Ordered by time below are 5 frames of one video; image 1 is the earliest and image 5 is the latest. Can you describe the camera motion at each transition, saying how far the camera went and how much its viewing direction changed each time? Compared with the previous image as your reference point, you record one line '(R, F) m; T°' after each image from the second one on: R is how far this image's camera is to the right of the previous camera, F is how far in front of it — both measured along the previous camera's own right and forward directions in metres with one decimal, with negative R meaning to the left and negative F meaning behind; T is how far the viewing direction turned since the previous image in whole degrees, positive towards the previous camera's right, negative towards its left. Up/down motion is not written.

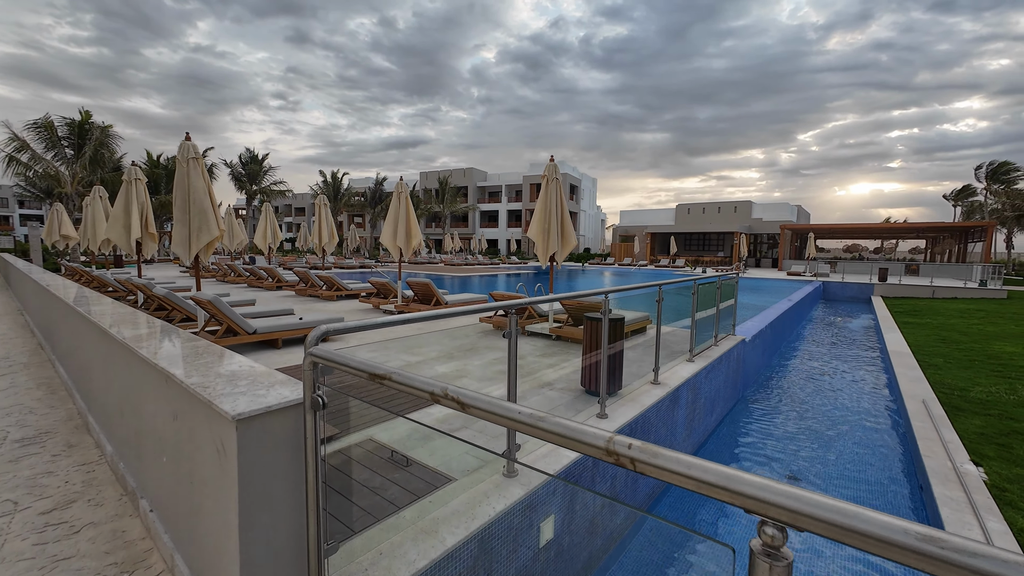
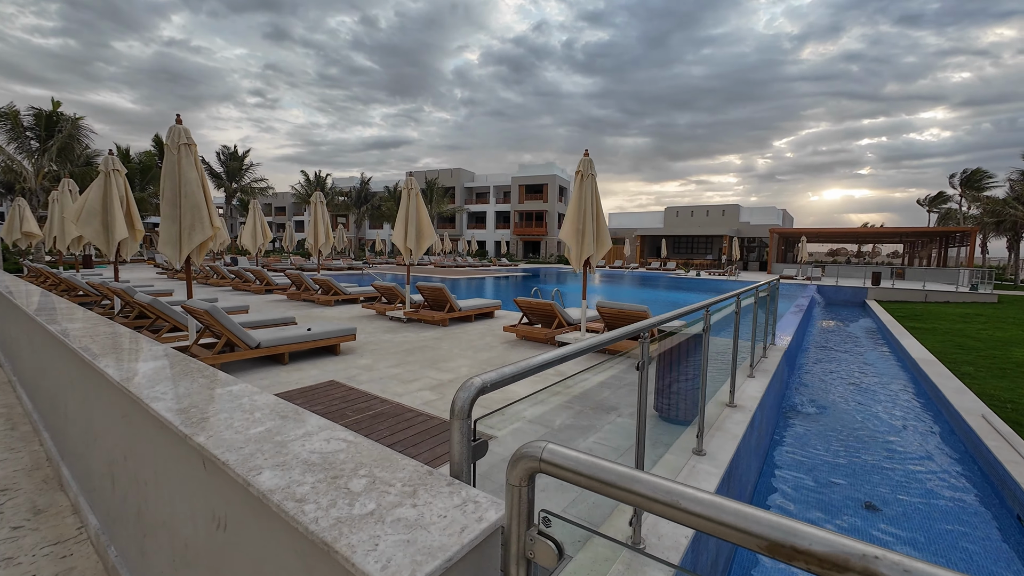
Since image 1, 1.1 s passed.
(-0.5, +0.5) m; +2°
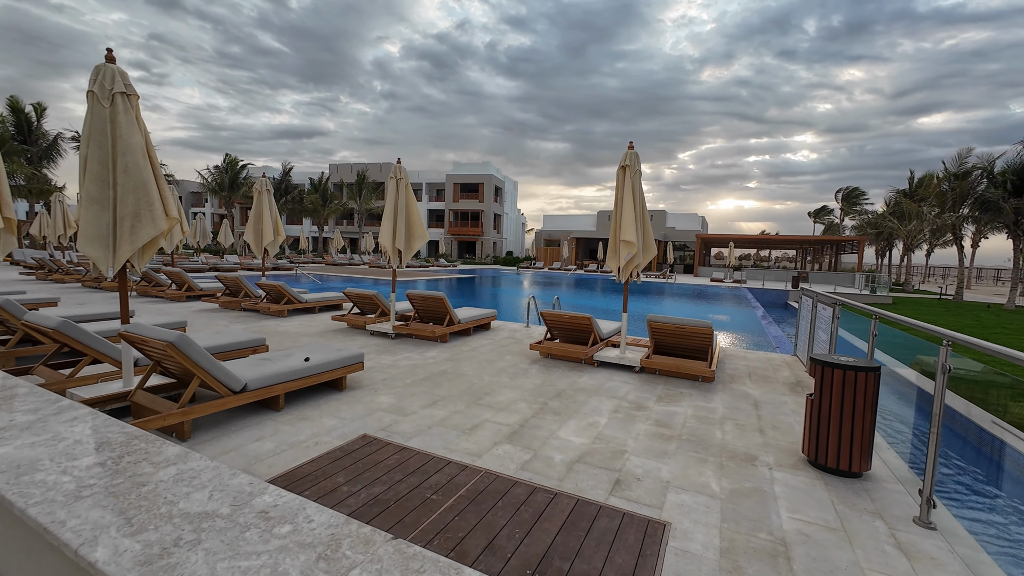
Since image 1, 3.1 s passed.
(-1.1, +0.9) m; +10°
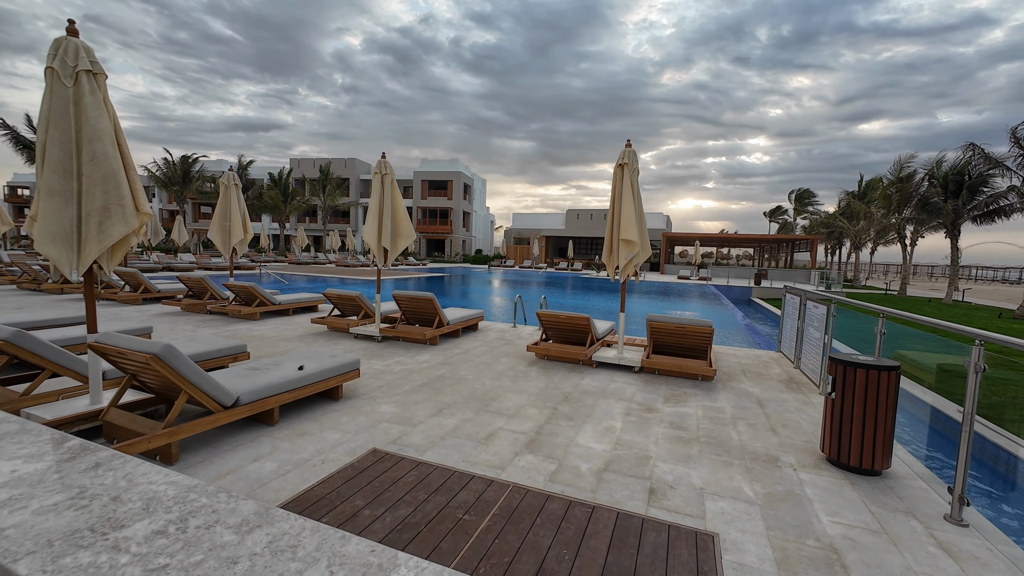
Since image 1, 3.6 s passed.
(-0.3, +0.1) m; +4°
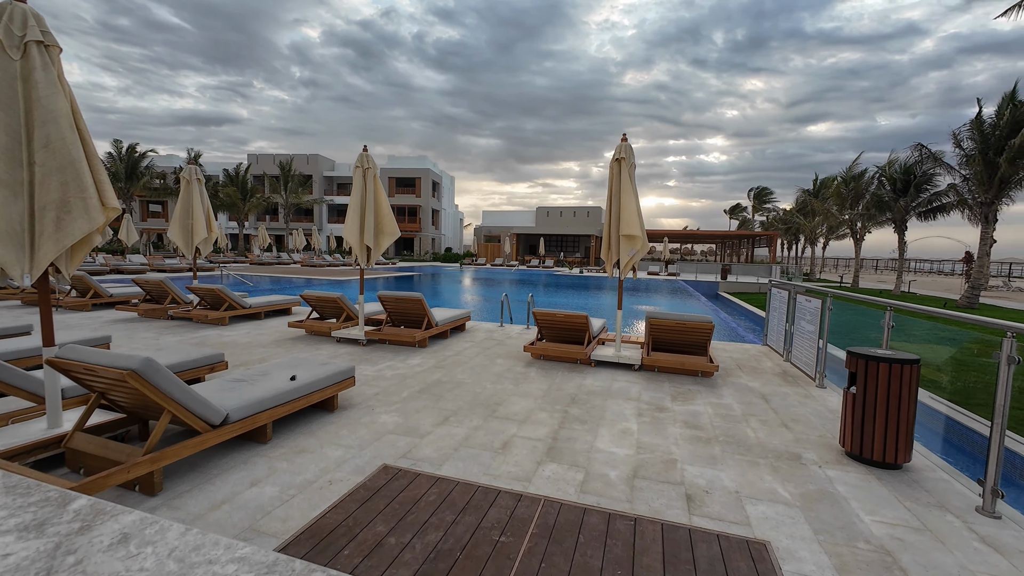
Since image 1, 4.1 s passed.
(-0.3, +0.2) m; +4°
